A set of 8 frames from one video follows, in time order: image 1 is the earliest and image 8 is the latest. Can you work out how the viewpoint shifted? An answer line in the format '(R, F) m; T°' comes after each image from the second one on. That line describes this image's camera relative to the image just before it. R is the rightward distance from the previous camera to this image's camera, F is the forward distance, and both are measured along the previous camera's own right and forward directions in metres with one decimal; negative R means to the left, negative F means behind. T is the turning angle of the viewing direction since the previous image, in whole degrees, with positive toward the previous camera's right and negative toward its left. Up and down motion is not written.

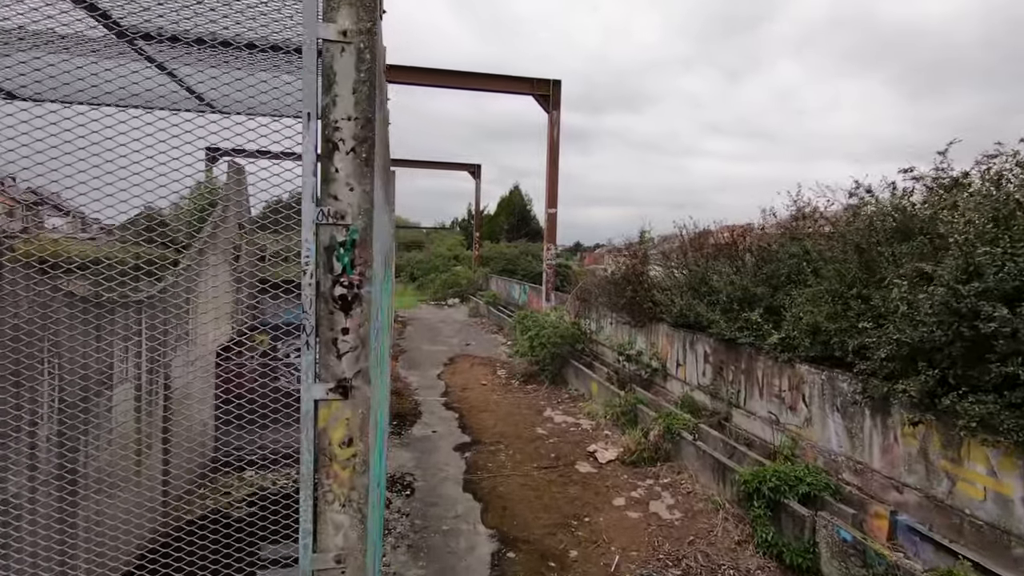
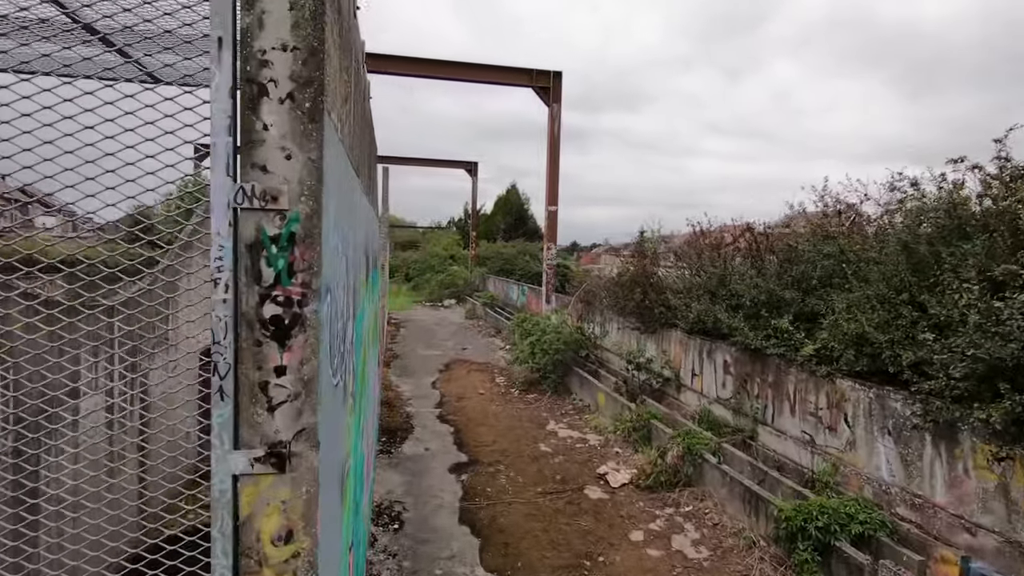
(-0.1, +0.7) m; 0°
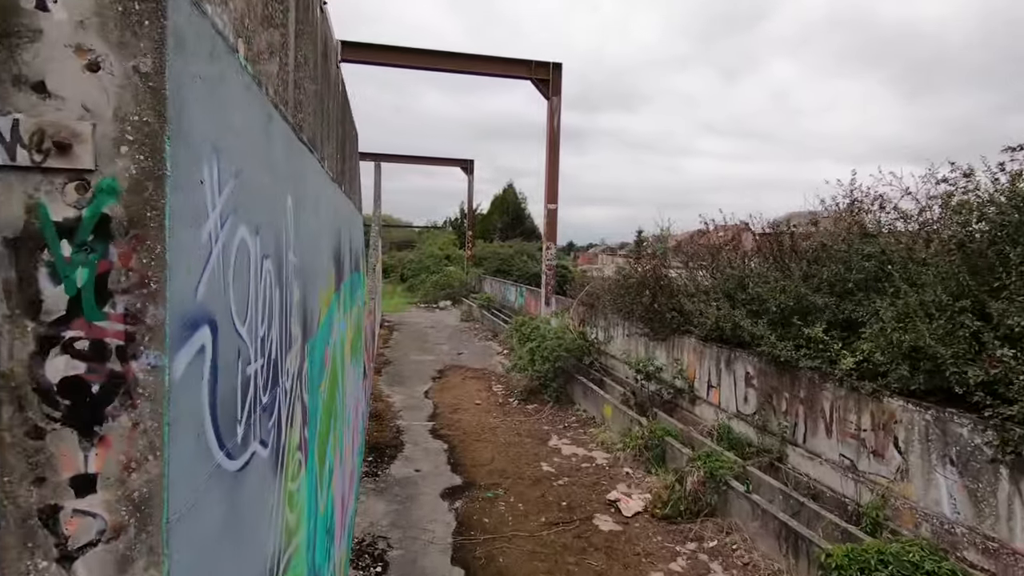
(0.0, +0.7) m; 0°
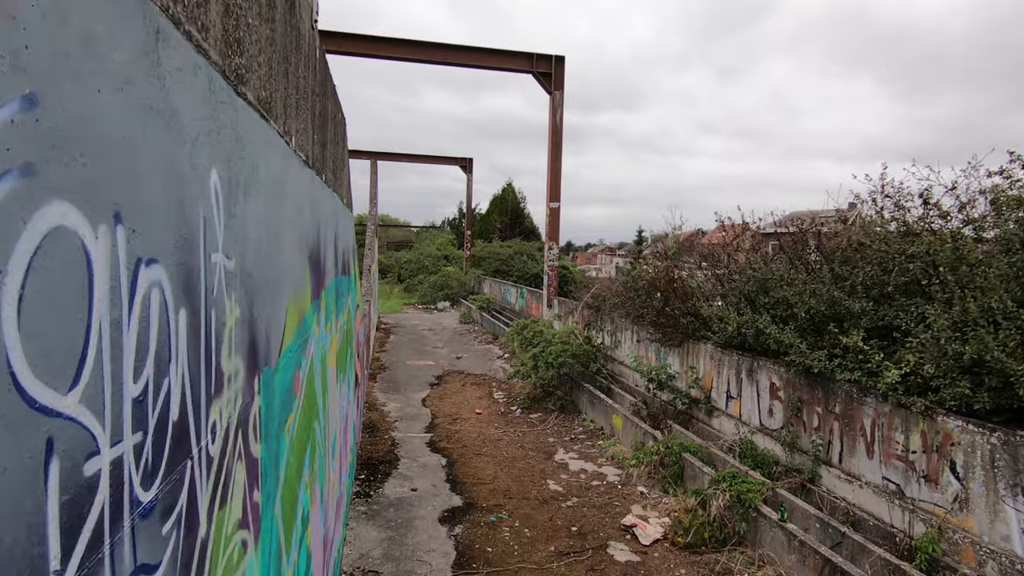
(-0.1, +0.5) m; 0°
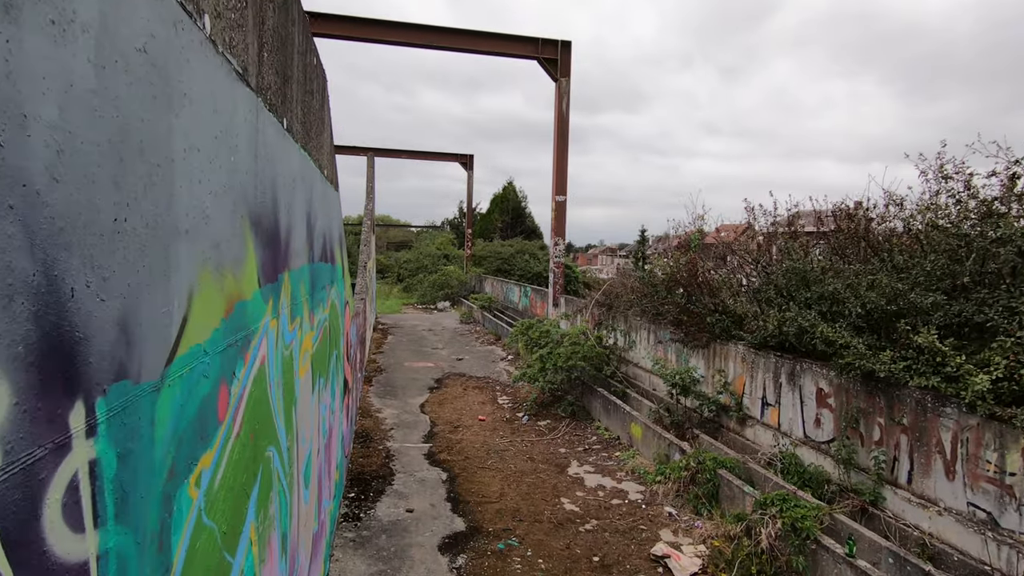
(-0.1, +0.8) m; 0°
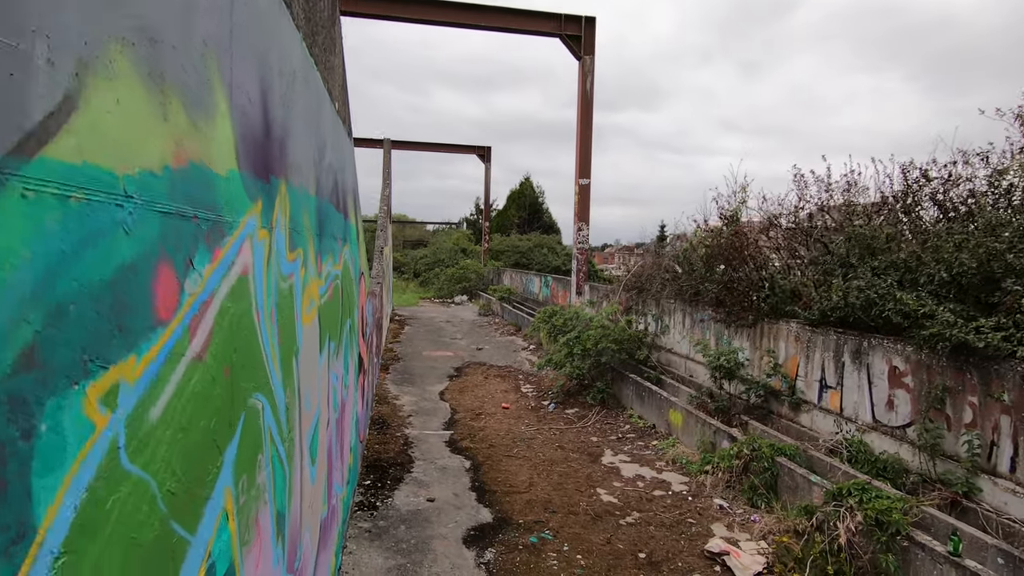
(-0.1, +0.5) m; -2°
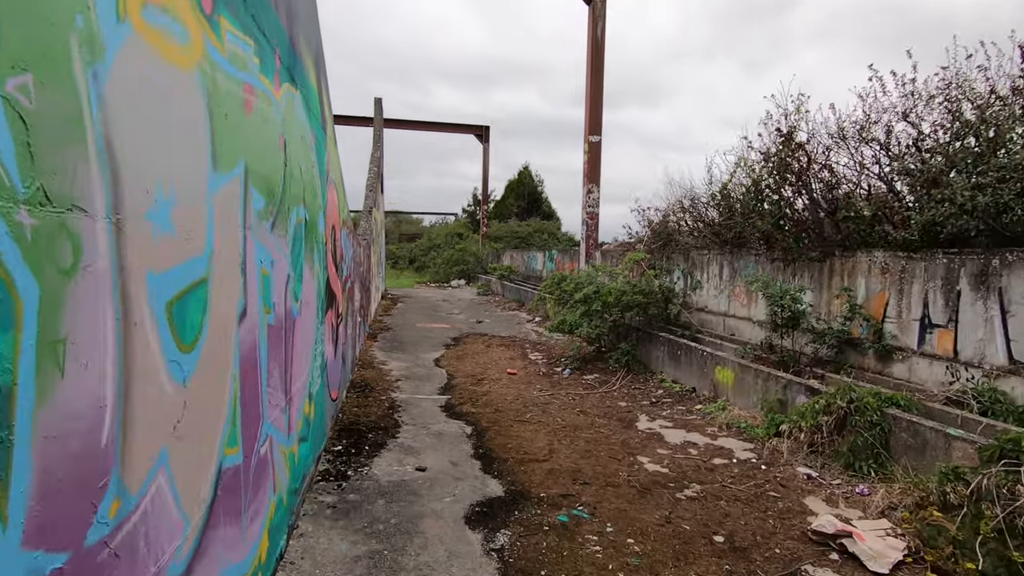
(-0.1, +1.2) m; 0°
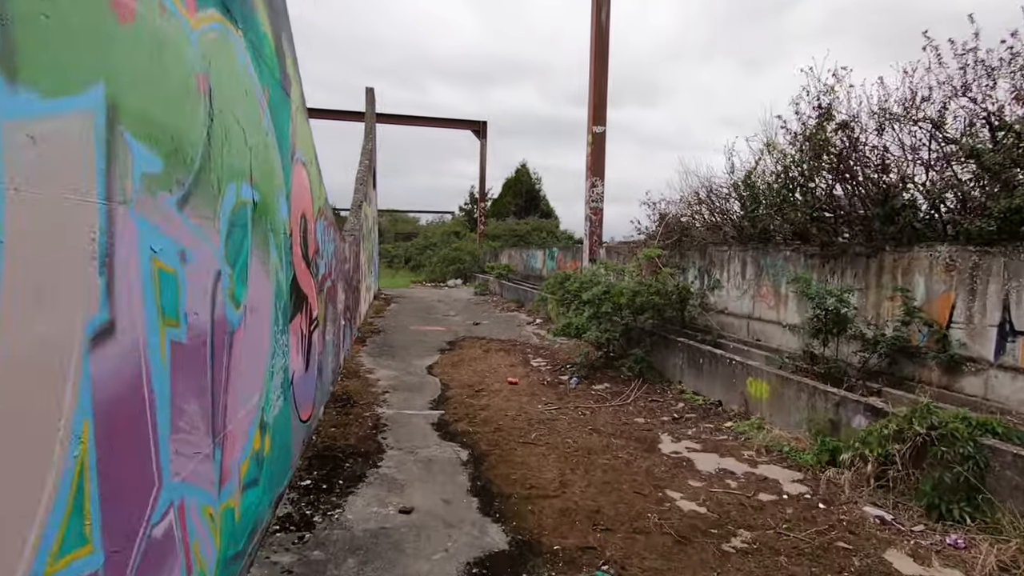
(0.0, +0.7) m; 0°
